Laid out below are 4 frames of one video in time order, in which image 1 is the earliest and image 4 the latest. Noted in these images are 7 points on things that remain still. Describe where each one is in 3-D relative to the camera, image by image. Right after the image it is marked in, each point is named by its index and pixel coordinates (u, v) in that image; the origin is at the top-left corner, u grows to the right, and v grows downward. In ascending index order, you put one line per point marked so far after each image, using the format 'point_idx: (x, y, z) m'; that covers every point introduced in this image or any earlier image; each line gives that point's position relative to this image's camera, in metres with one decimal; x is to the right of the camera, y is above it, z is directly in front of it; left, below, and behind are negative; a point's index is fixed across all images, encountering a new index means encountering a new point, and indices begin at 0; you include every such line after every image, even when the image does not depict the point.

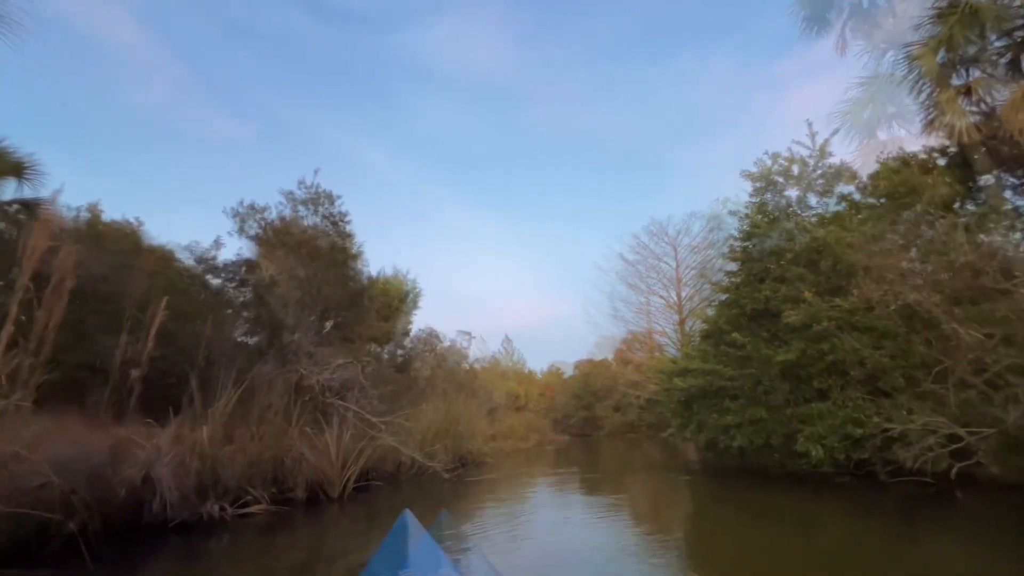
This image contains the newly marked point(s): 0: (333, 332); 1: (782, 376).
0: (-4.6, -1.2, +15.7) m
1: (+5.5, -1.8, +12.5) m
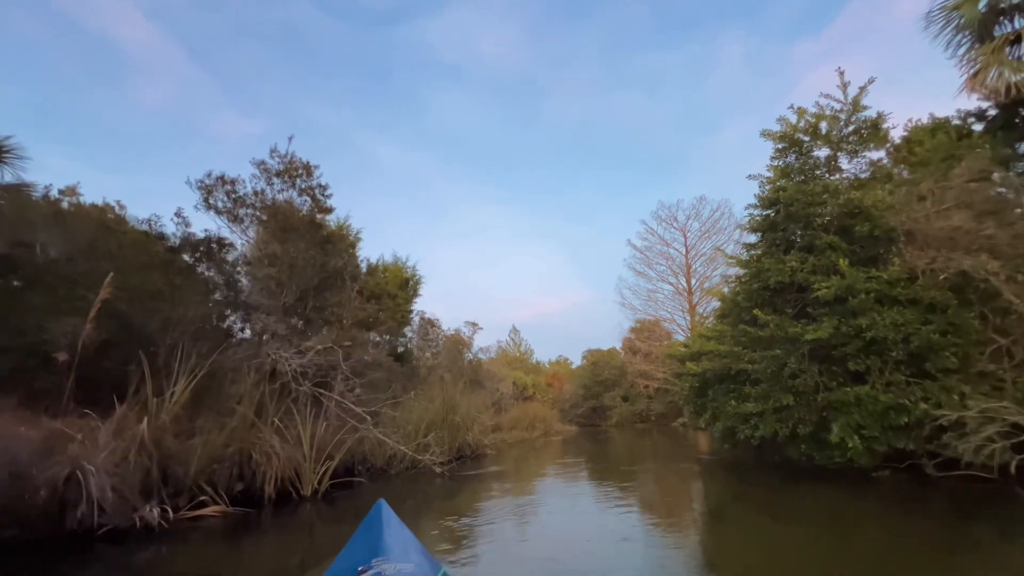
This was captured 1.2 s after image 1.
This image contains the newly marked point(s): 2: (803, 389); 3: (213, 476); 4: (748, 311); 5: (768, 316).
0: (-4.7, -0.7, +14.4) m
1: (+5.4, -1.2, +11.0) m
2: (+5.1, -1.8, +10.9) m
3: (-5.0, -3.2, +10.4) m
4: (+5.0, -0.5, +12.9) m
5: (+4.8, -0.5, +11.5) m
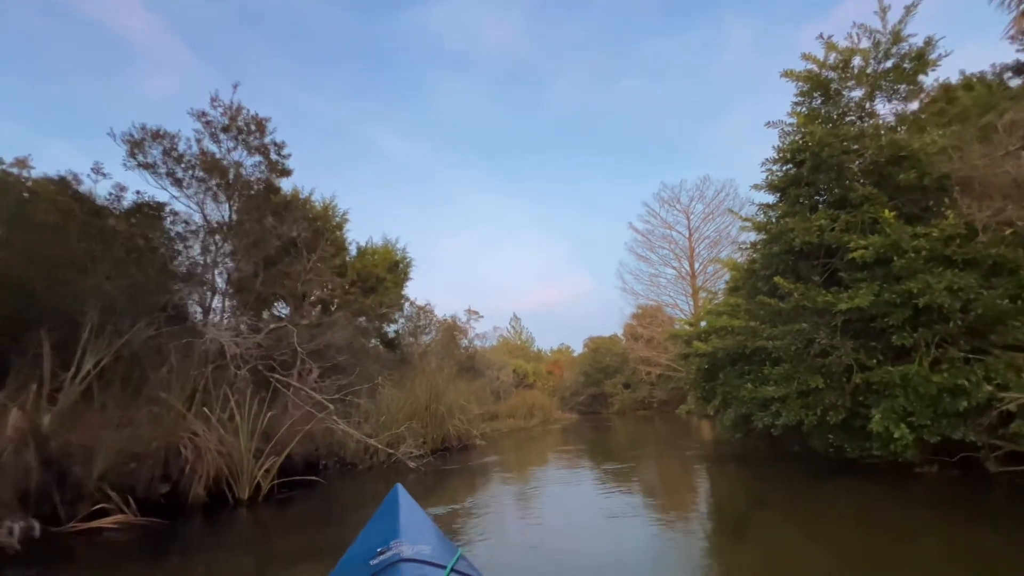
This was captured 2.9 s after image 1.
0: (-5.0, -0.1, +12.7) m
1: (+5.0, -0.7, +9.3) m
2: (+4.8, -1.2, +9.1) m
3: (-5.4, -2.7, +8.7) m
4: (+4.6, +0.1, +11.1) m
5: (+4.4, +0.1, +9.7) m
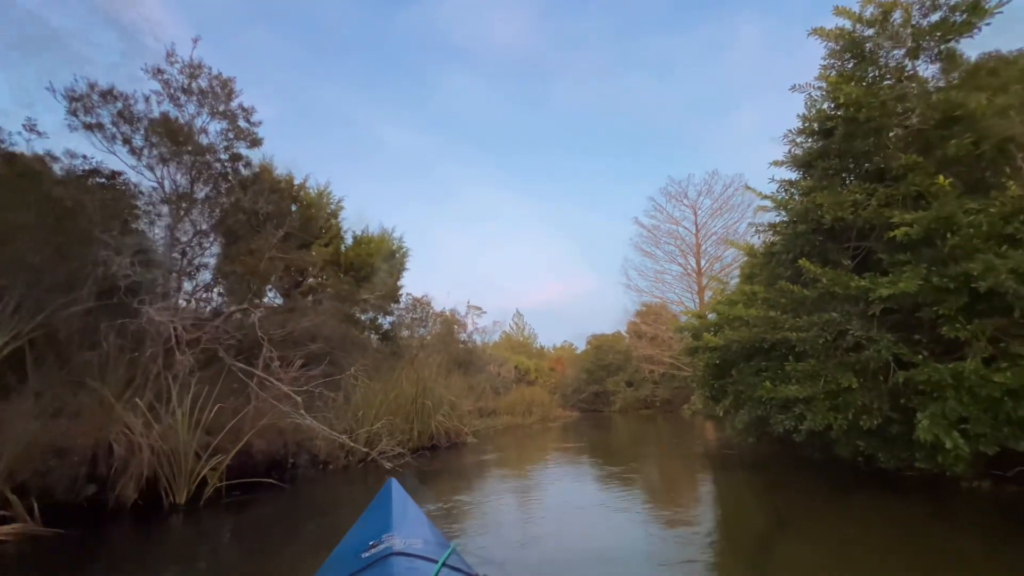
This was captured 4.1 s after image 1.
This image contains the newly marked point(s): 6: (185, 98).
0: (-5.2, +0.3, +11.5) m
1: (+4.8, -0.5, +8.0) m
2: (+4.6, -1.0, +7.9) m
3: (-5.6, -2.3, +7.5) m
4: (+4.4, +0.4, +9.9) m
5: (+4.2, +0.3, +8.4) m
6: (-5.9, +3.5, +11.2) m
